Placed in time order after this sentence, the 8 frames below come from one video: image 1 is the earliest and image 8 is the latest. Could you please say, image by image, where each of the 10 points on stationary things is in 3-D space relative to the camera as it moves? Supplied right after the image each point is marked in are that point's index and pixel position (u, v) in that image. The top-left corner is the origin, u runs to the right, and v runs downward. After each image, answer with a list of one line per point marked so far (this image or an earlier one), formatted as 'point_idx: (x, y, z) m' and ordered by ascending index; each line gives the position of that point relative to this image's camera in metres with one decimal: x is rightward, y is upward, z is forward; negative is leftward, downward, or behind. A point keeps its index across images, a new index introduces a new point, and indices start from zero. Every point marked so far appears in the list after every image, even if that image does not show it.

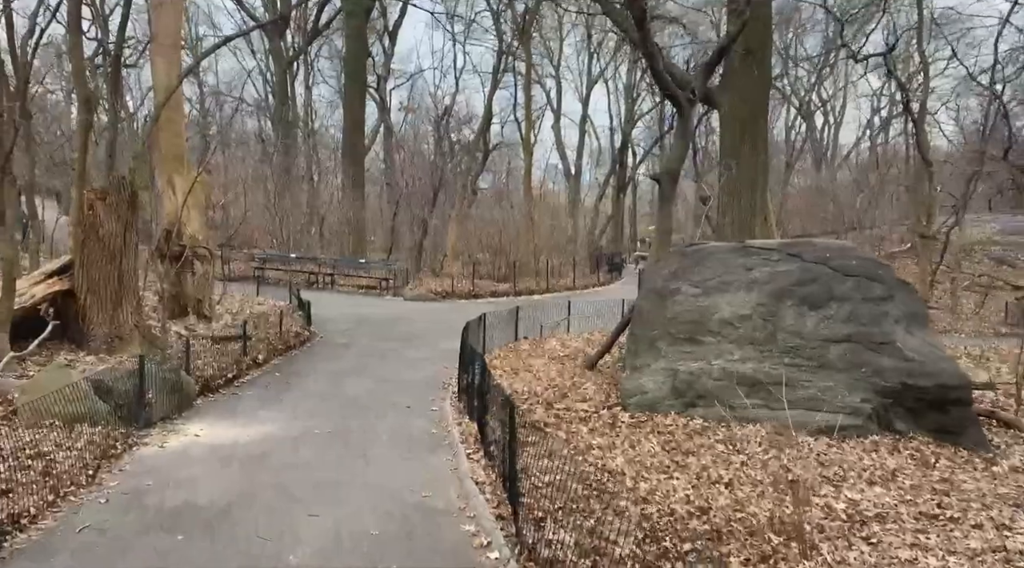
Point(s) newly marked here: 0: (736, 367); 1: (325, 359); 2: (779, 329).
0: (+1.9, -0.7, +6.6) m
1: (-2.8, -1.1, +11.5) m
2: (+2.4, -0.4, +6.7) m
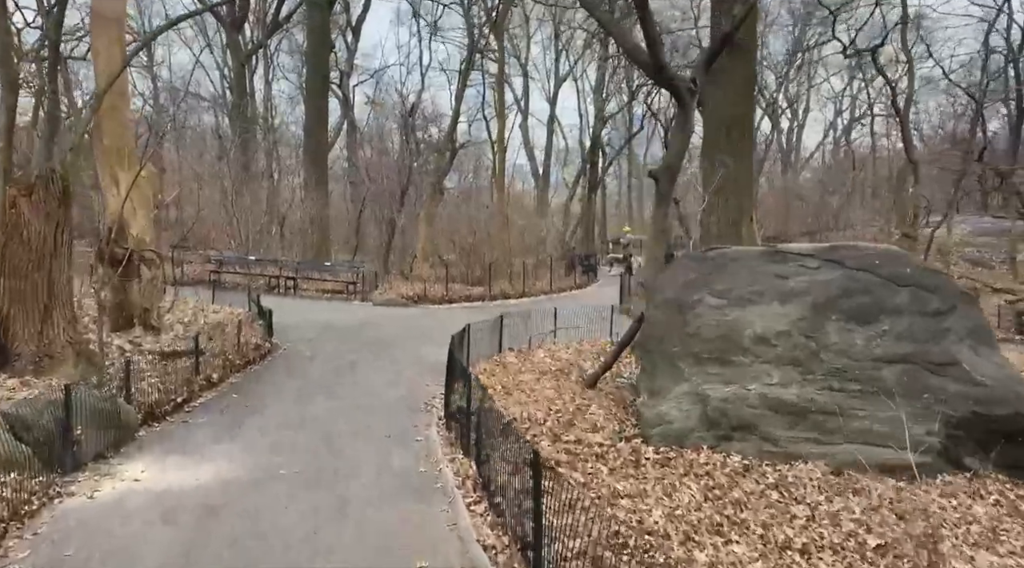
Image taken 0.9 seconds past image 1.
0: (+2.0, -0.8, +5.7) m
1: (-3.0, -1.2, +10.3) m
2: (+2.4, -0.5, +5.8) m
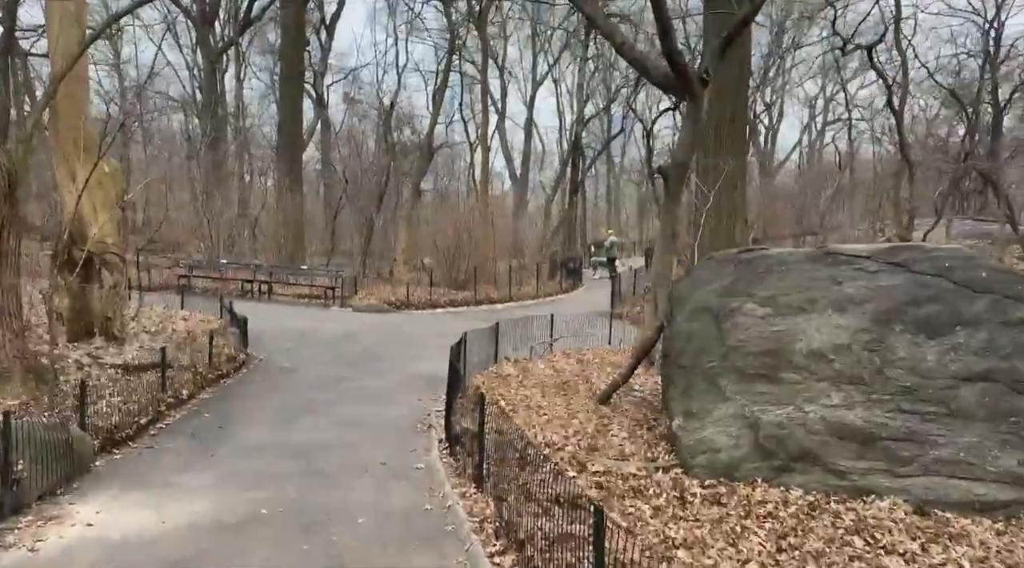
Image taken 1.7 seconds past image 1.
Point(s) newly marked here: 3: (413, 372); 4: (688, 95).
0: (+2.1, -0.9, +4.9) m
1: (-3.0, -1.3, +9.4) m
2: (+2.5, -0.5, +5.1) m
3: (-1.4, -1.3, +10.9) m
4: (+2.2, +2.4, +9.5) m
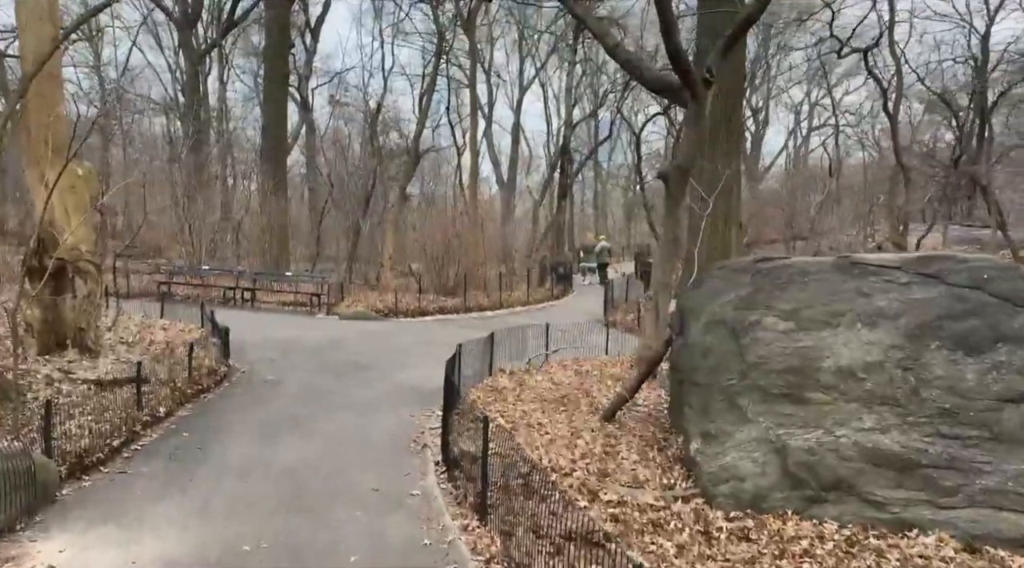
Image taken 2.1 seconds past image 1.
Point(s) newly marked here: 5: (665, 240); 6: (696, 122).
0: (+2.2, -0.9, +4.6) m
1: (-3.1, -1.4, +9.0) m
2: (+2.6, -0.6, +4.7) m
3: (-1.5, -1.4, +10.5) m
4: (+2.1, +2.3, +9.1) m
5: (+1.9, +0.5, +9.5) m
6: (+2.2, +2.0, +9.2) m
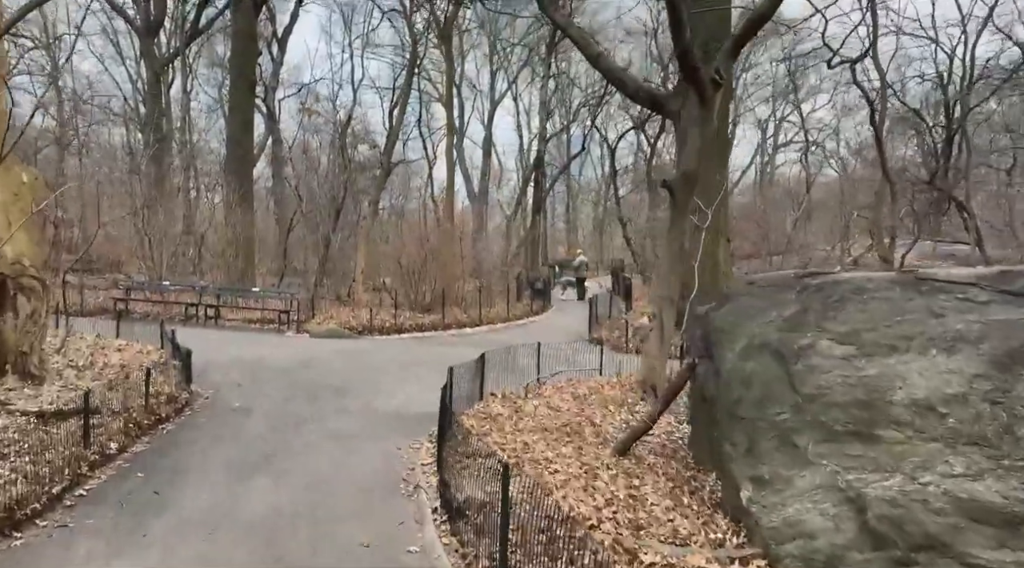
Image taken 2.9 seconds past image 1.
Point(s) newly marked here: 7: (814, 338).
0: (+2.3, -1.0, +3.9) m
1: (-3.1, -1.6, +8.0) m
2: (+2.7, -0.7, +4.0) m
3: (-1.6, -1.6, +9.6) m
4: (+2.1, +2.1, +8.4) m
5: (+1.8, +0.3, +8.8) m
6: (+2.2, +1.8, +8.6) m
7: (+1.9, -0.3, +4.6) m
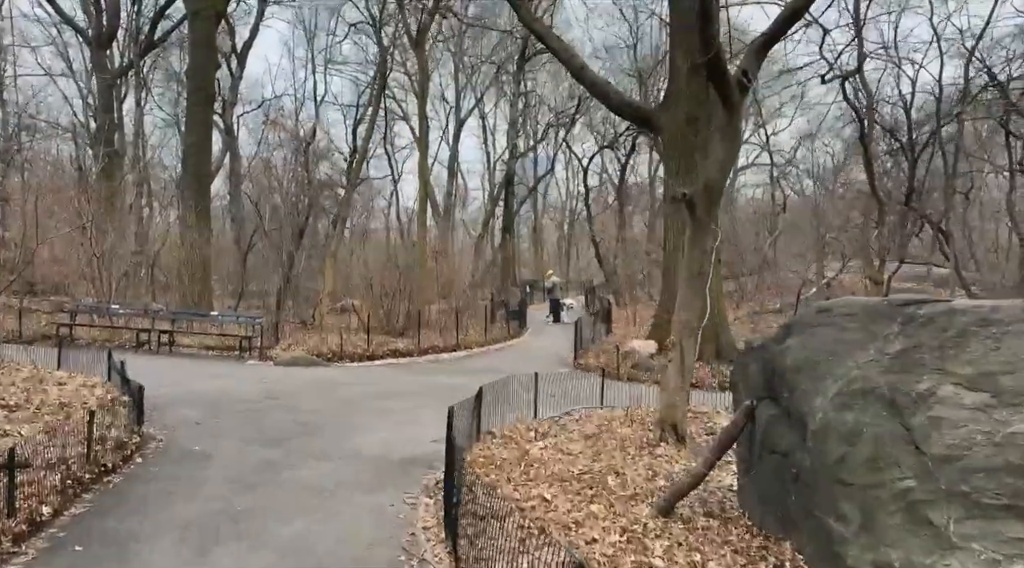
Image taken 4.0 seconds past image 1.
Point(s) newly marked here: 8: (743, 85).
0: (+2.6, -1.2, +2.9) m
1: (-3.1, -1.9, +6.8) m
2: (+3.0, -0.9, +3.1) m
3: (-1.6, -1.9, +8.4) m
4: (+2.1, +1.8, +7.6) m
5: (+1.9, +0.1, +7.9) m
6: (+2.2, +1.5, +7.7) m
7: (+2.1, -0.5, +3.7) m
8: (+2.3, +2.0, +7.6) m
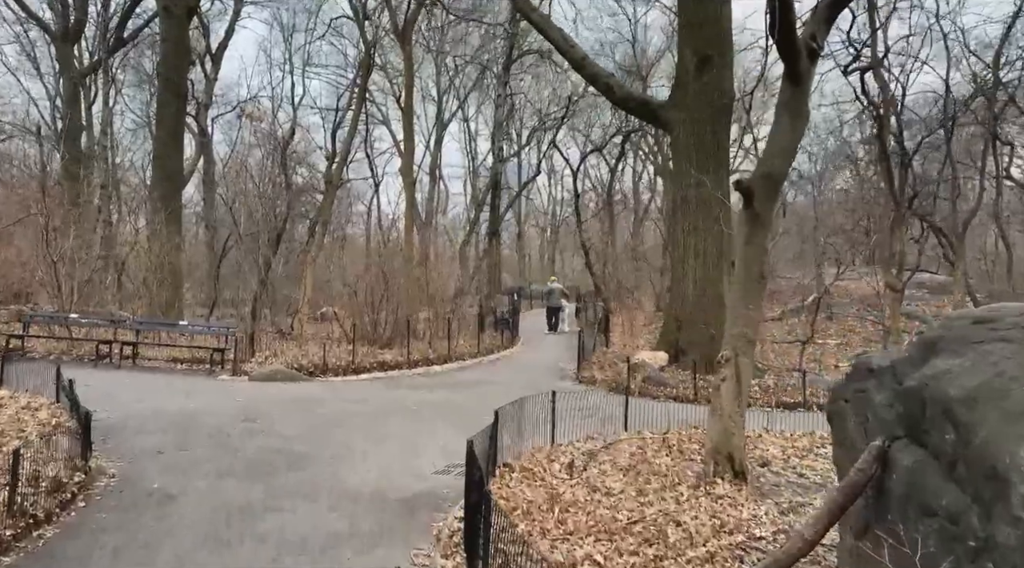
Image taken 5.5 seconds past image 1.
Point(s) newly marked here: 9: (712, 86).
0: (+2.9, -1.2, +1.7) m
1: (-2.8, -1.9, +5.4) m
2: (+3.3, -0.9, +1.9) m
3: (-1.4, -1.9, +7.1) m
4: (+2.3, +1.8, +6.4) m
5: (+2.1, 0.0, +6.7) m
6: (+2.4, +1.5, +6.5) m
7: (+2.4, -0.5, +2.5) m
8: (+2.5, +1.9, +6.4) m
9: (+3.9, +3.9, +14.8) m
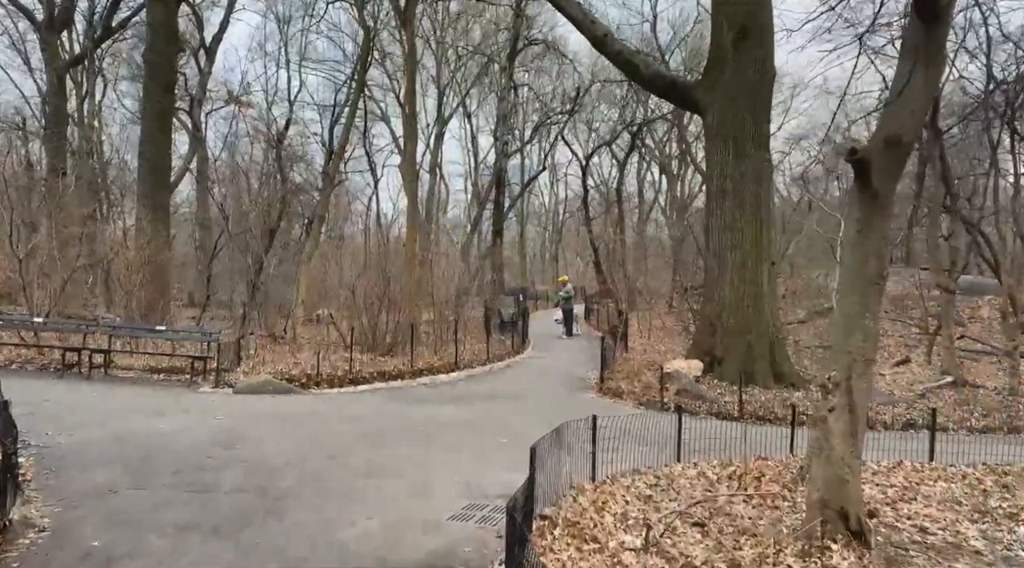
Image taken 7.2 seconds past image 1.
0: (+3.2, -1.2, +0.2) m
1: (-2.5, -1.9, +3.8) m
2: (+3.6, -0.9, +0.4) m
3: (-1.1, -1.9, +5.5) m
4: (+2.6, +1.8, +4.8) m
5: (+2.4, 0.0, +5.1) m
6: (+2.7, +1.5, +5.0) m
7: (+2.7, -0.5, +0.9) m
8: (+2.8, +1.9, +4.9) m
9: (+4.2, +3.8, +13.3) m
